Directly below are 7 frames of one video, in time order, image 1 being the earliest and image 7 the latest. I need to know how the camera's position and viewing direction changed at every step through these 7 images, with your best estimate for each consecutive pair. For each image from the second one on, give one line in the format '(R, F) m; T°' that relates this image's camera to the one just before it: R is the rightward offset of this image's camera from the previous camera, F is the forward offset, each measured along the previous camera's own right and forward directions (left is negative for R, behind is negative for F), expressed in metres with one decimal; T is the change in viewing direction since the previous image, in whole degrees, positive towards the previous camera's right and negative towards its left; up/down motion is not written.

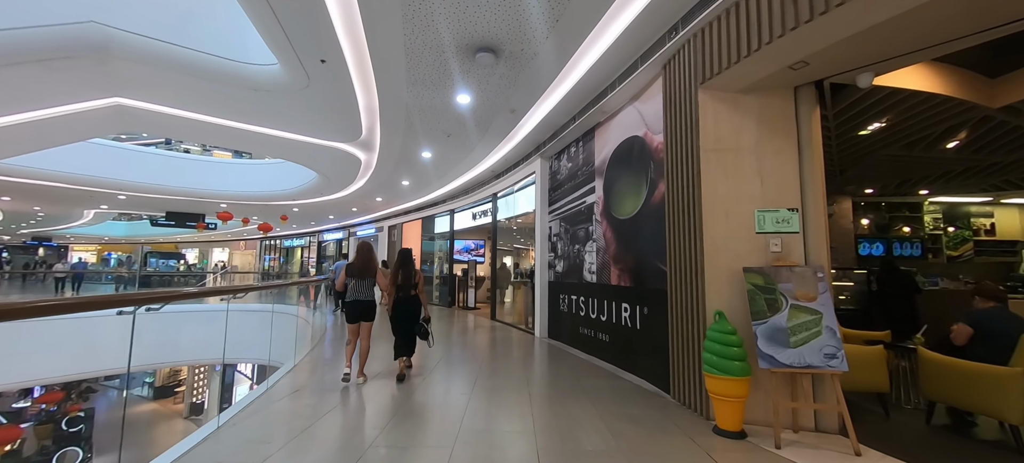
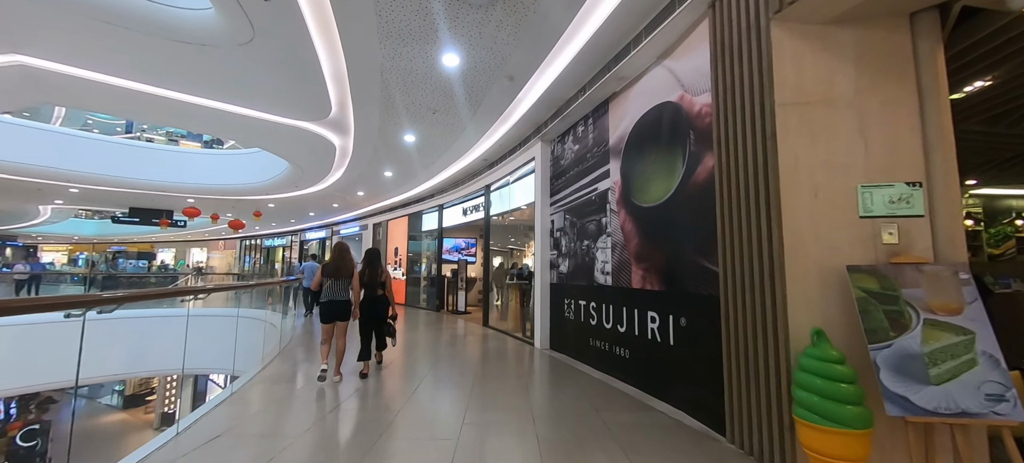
(-0.1, +0.8) m; +1°
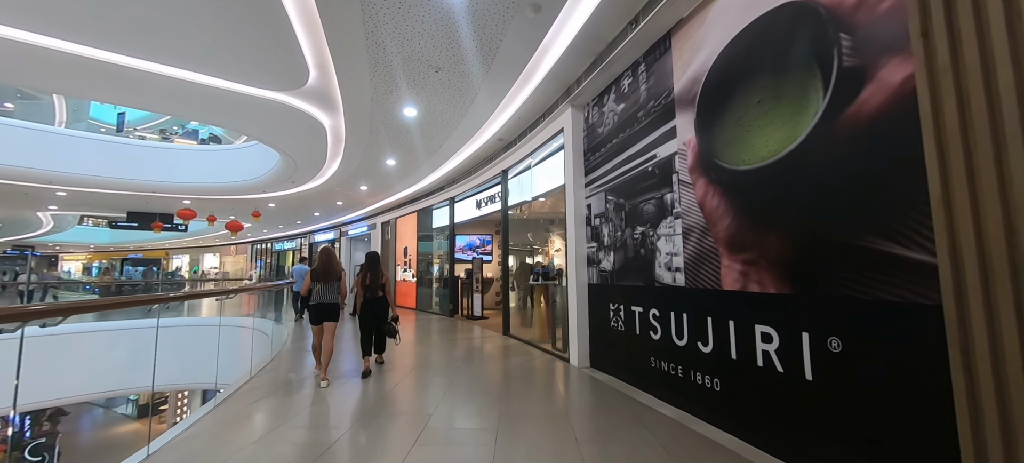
(-0.1, +1.0) m; -2°
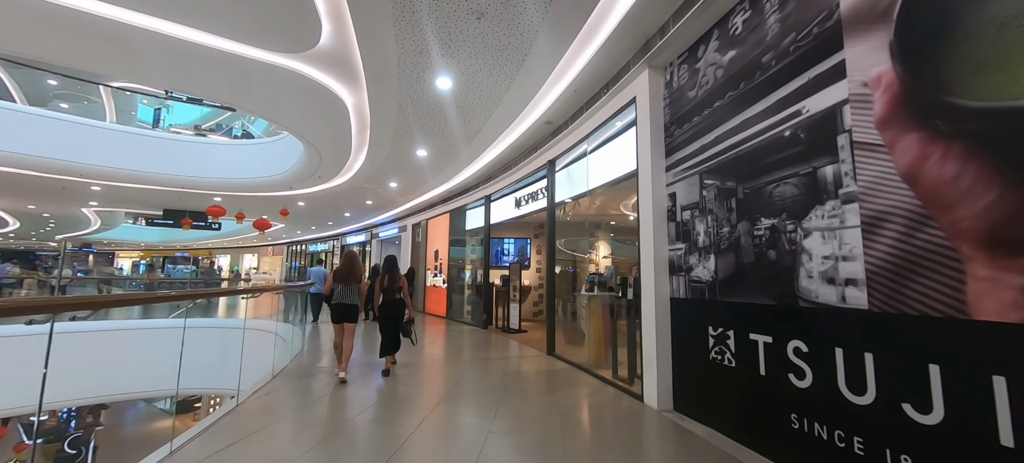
(-0.2, +0.9) m; -5°
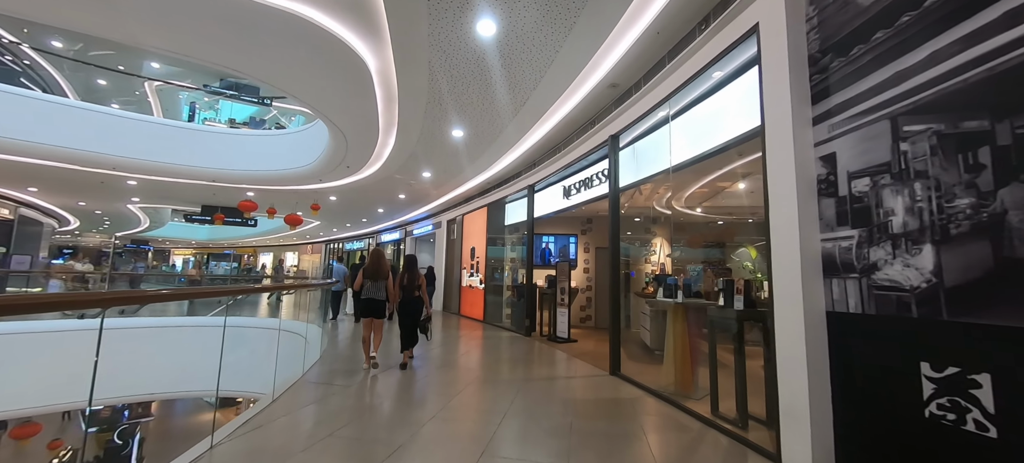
(-0.2, +0.8) m; -5°
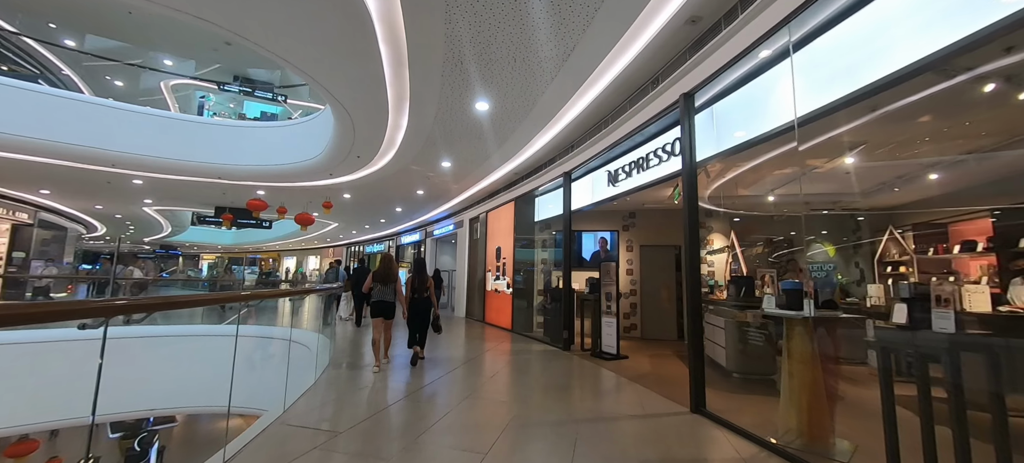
(-0.2, +0.9) m; -3°
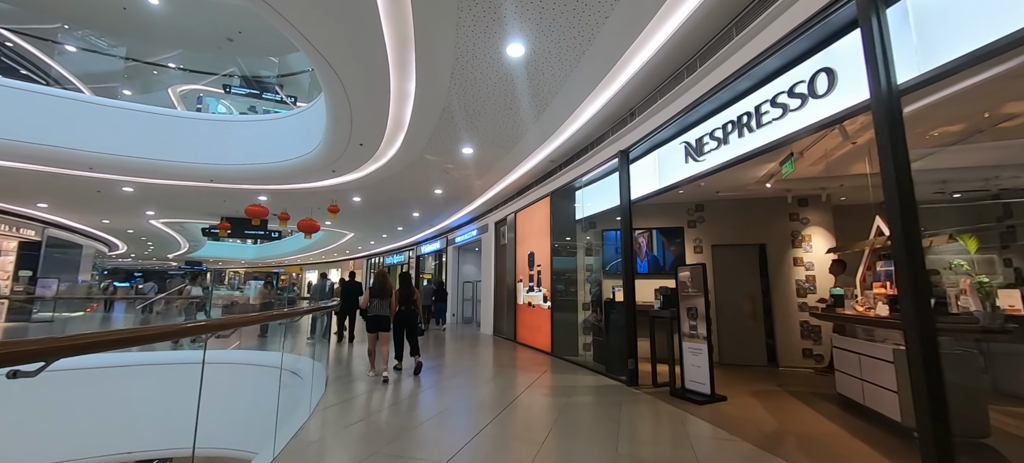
(-0.2, +1.2) m; -3°
